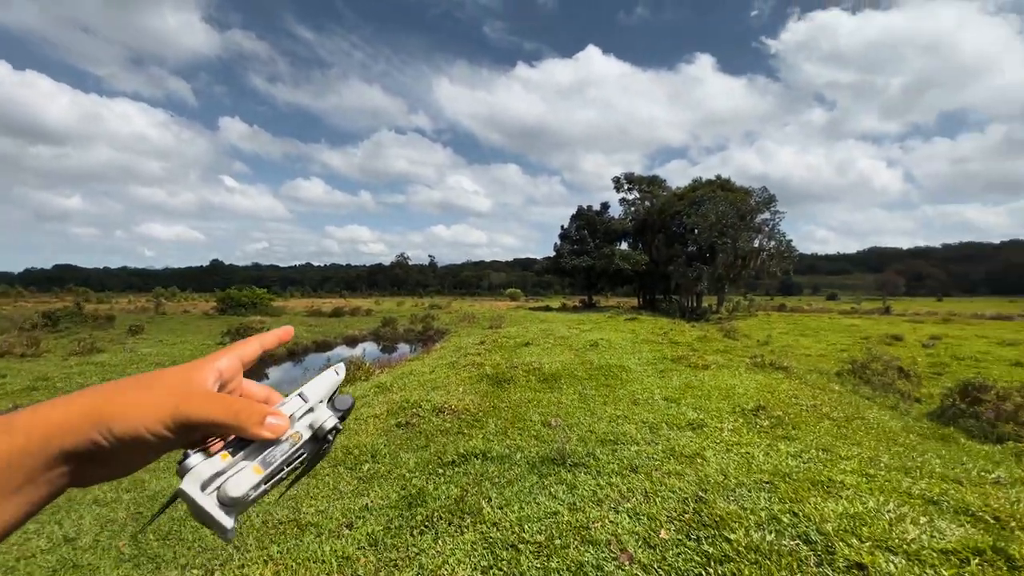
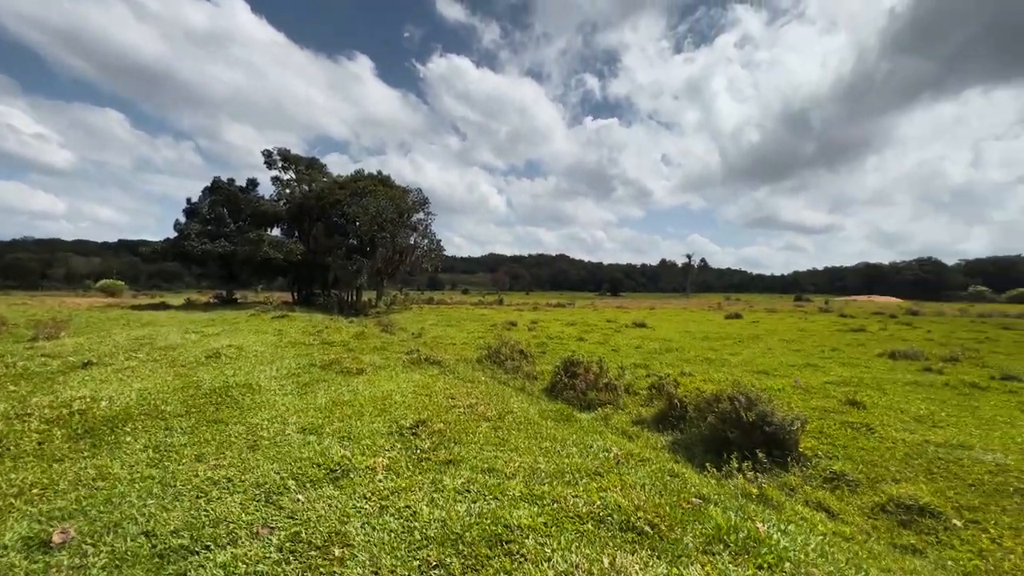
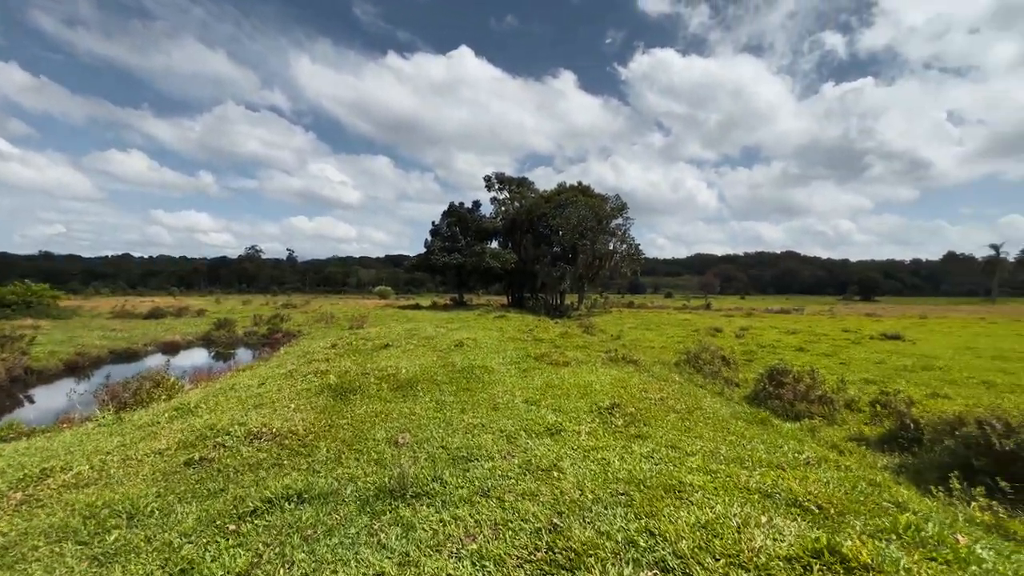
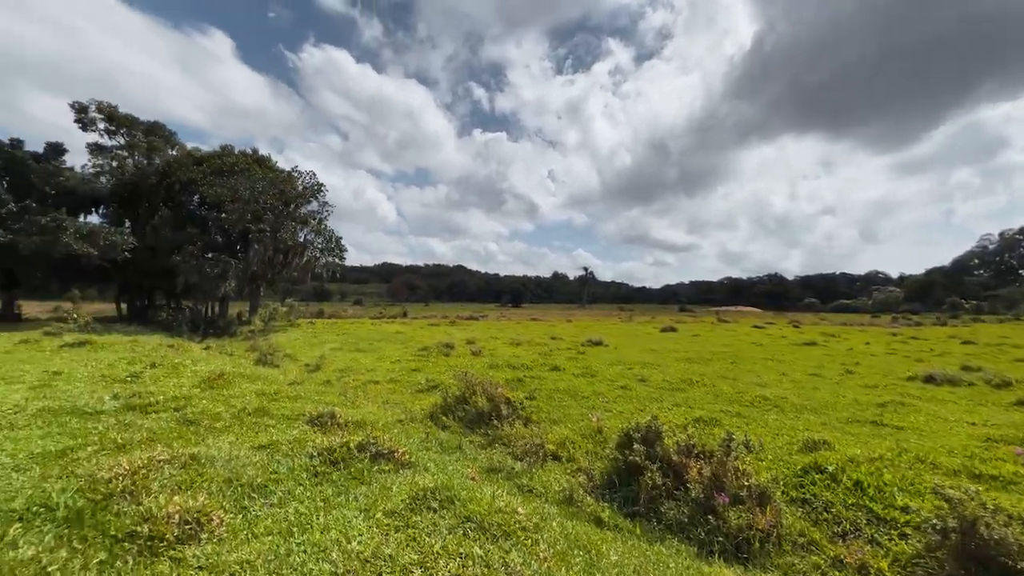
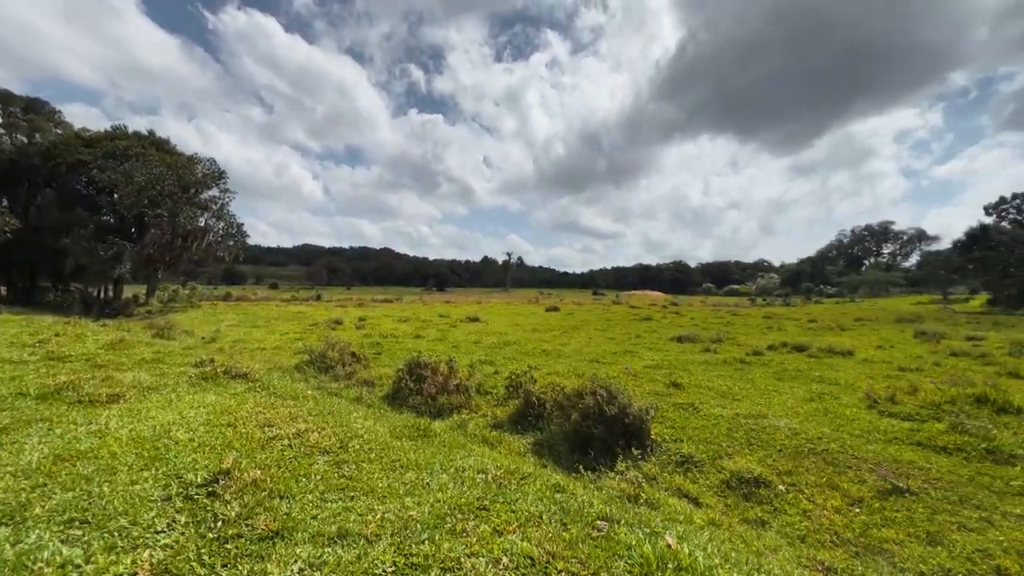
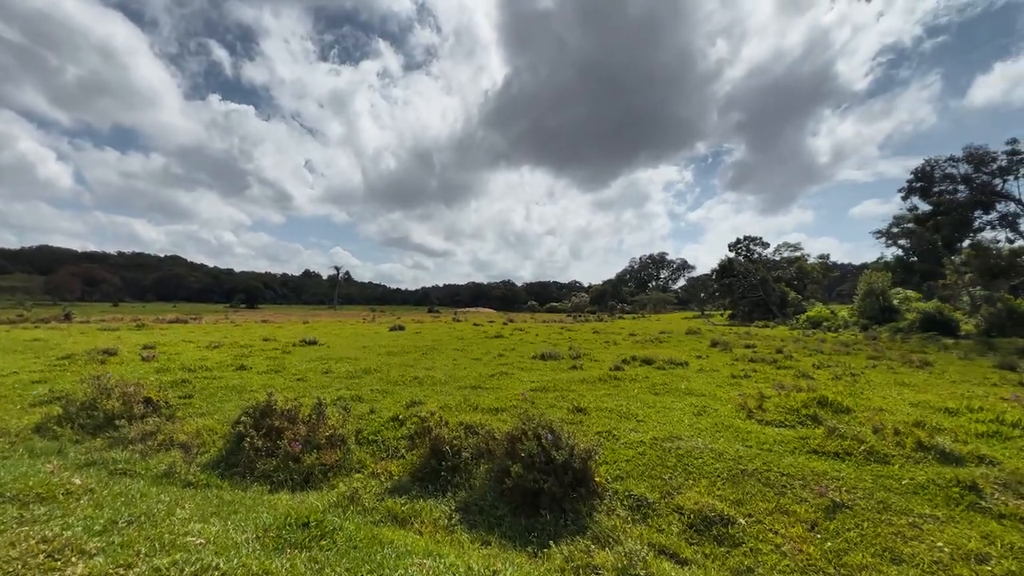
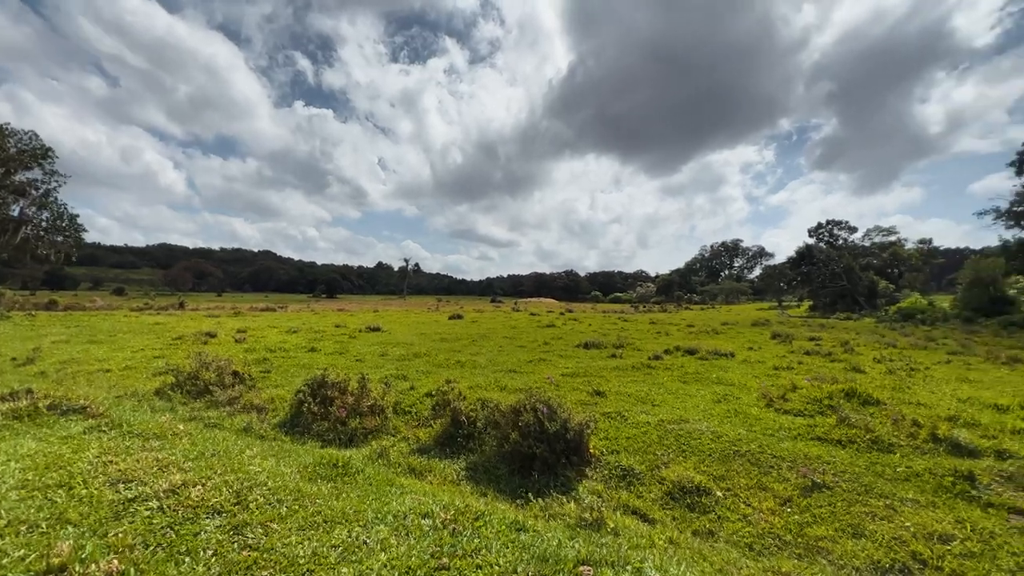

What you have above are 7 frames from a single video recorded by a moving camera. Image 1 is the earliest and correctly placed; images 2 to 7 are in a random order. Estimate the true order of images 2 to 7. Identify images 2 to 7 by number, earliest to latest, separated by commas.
3, 2, 5, 7, 6, 4
